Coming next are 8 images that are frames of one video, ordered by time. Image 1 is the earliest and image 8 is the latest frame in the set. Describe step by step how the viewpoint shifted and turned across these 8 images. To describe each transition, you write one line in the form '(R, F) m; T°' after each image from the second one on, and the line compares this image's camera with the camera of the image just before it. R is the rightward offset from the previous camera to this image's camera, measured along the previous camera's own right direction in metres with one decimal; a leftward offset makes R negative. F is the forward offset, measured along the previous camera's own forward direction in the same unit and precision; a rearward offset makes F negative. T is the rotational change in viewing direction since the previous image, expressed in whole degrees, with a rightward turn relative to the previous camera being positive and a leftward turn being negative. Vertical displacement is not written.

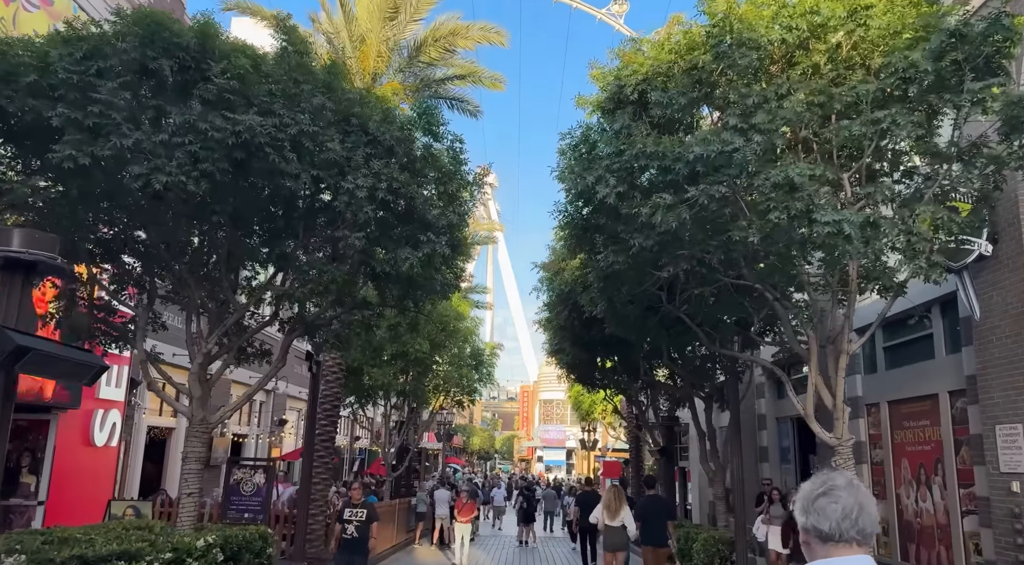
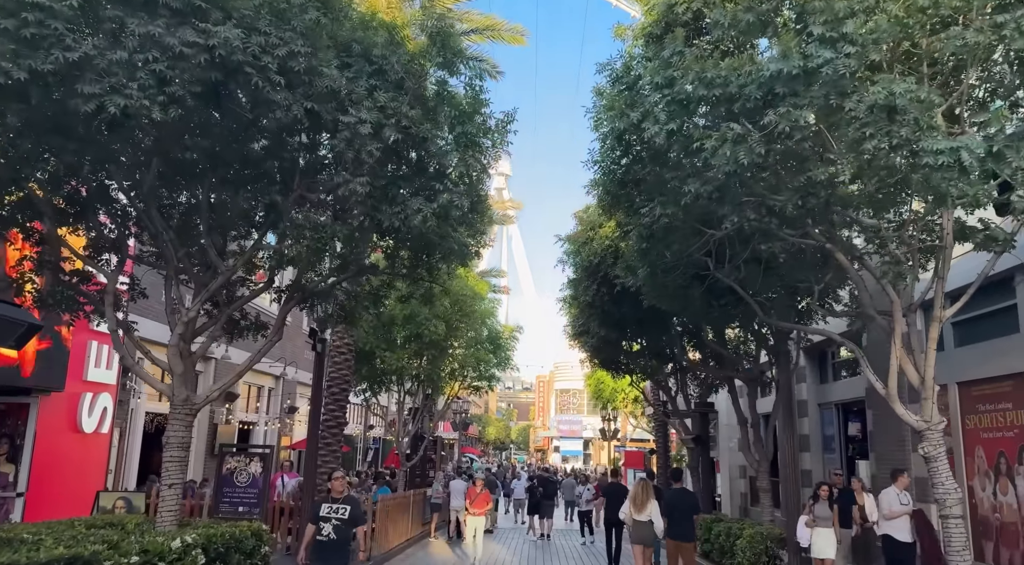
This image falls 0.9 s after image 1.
(-0.2, +1.4) m; -1°
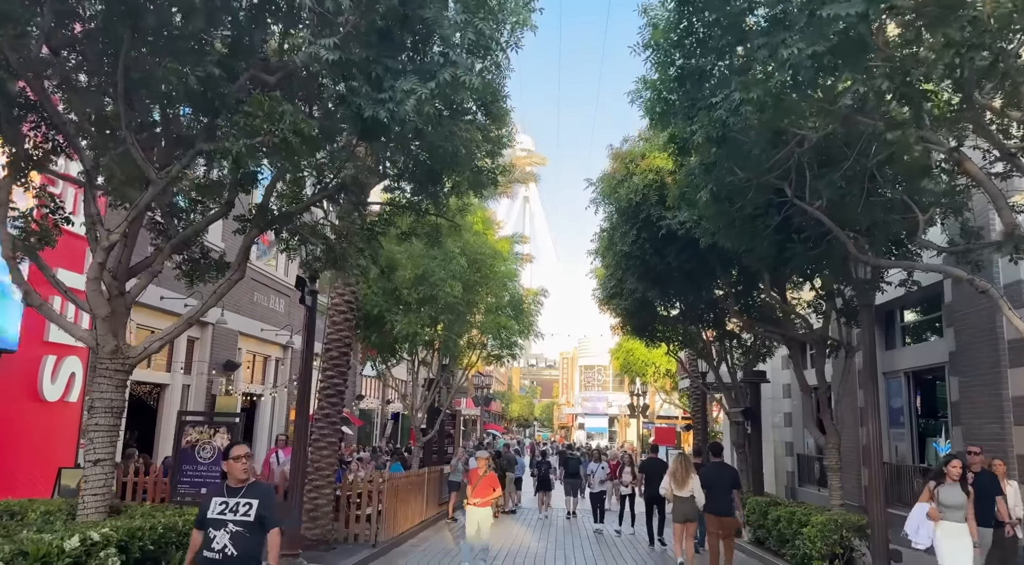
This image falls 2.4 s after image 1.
(0.0, +2.1) m; -2°
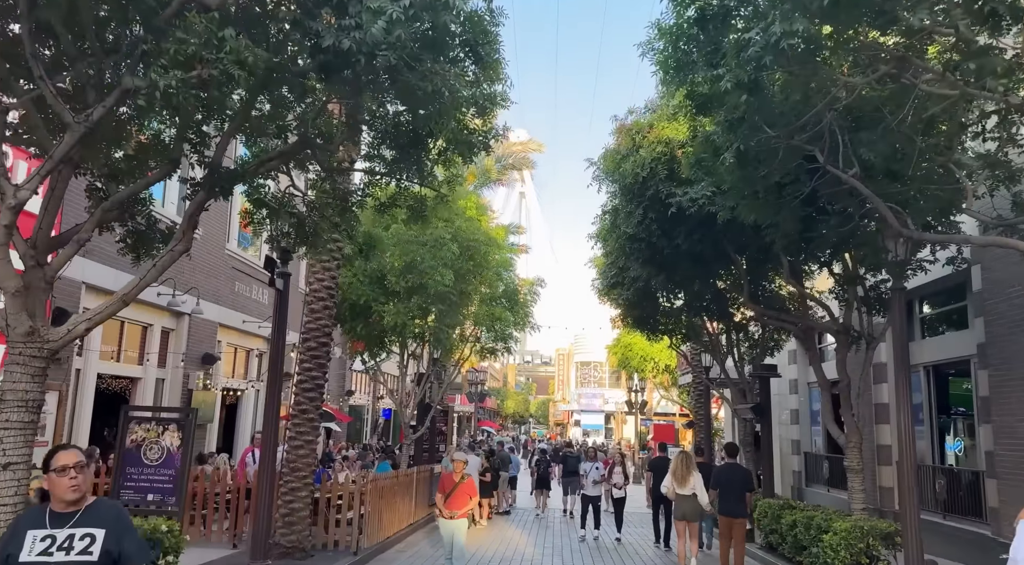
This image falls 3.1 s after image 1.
(0.0, +1.1) m; 0°
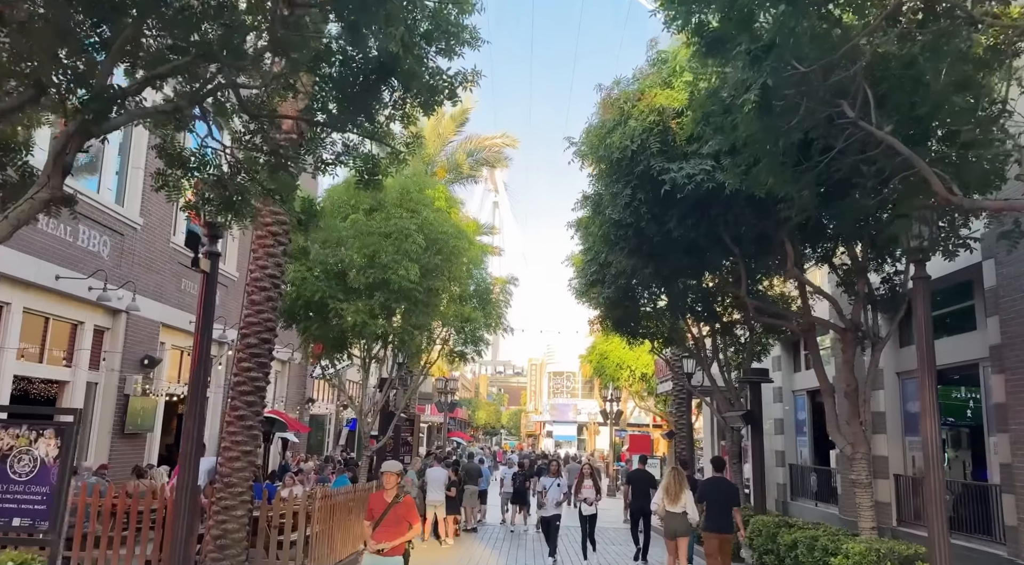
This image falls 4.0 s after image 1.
(0.0, +1.4) m; +2°
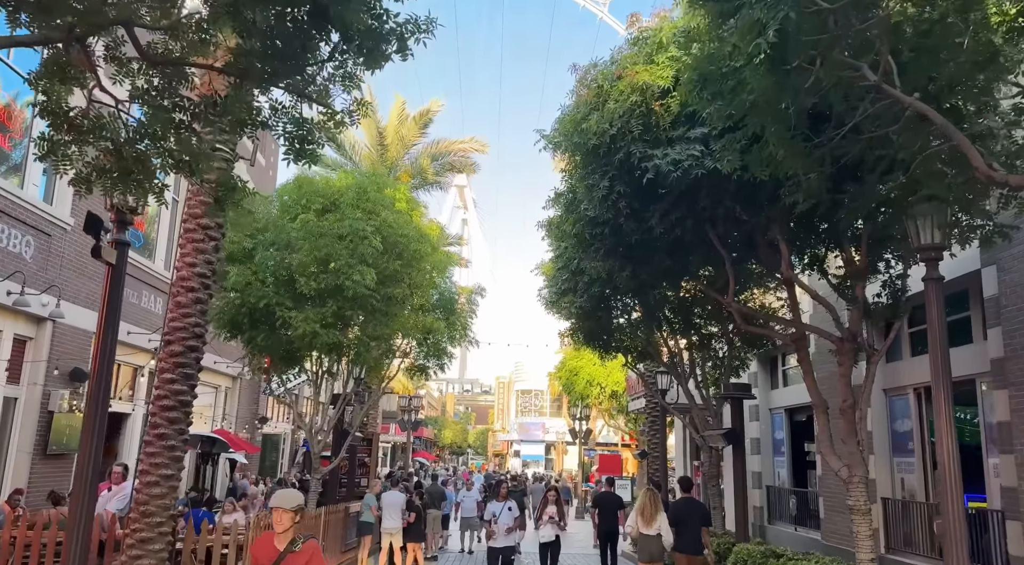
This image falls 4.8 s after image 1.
(+0.1, +1.1) m; +2°
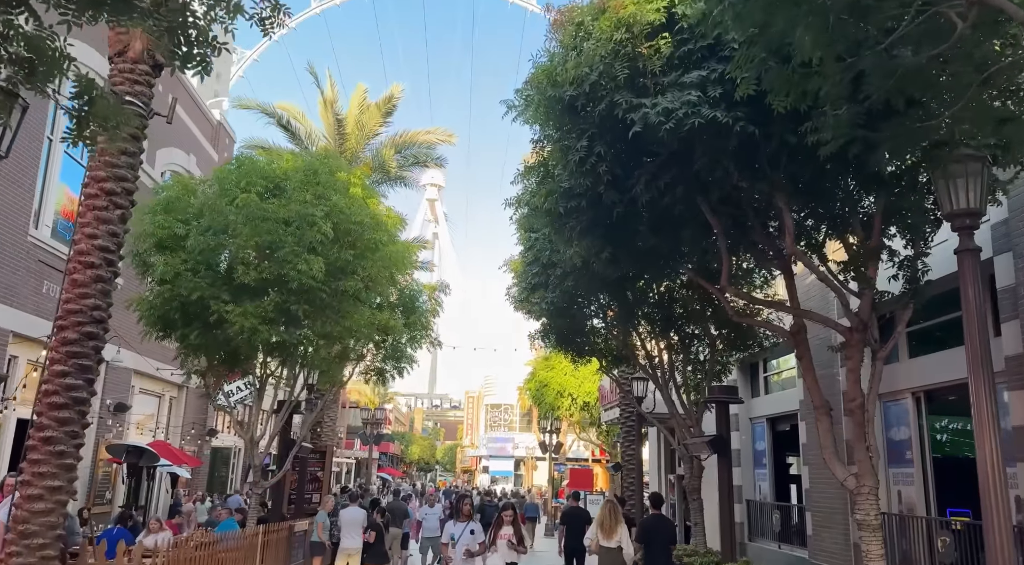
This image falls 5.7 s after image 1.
(+0.1, +1.3) m; +2°
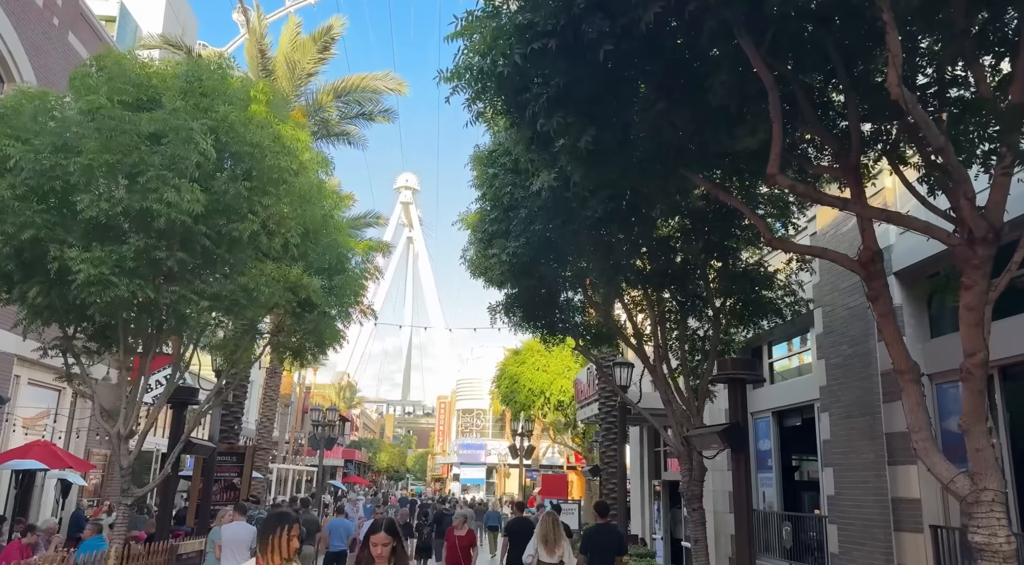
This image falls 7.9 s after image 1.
(+0.3, +3.2) m; +2°
